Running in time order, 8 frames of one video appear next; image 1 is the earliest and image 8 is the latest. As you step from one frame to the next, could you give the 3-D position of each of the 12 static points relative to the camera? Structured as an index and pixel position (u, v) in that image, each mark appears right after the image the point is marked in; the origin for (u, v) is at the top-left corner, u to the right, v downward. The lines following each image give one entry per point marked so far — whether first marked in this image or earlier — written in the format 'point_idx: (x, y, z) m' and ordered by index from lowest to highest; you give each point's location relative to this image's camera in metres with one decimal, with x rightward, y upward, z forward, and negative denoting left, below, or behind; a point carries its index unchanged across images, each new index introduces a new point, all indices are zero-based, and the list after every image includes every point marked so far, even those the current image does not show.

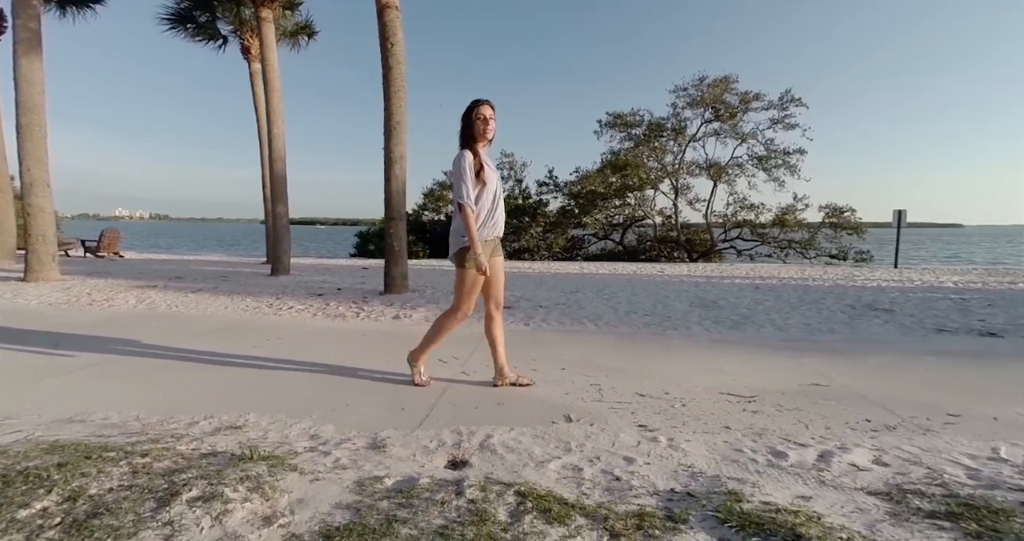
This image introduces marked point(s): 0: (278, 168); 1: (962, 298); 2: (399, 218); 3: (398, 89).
0: (-3.2, +1.4, +6.0) m
1: (+4.6, -0.3, +4.6) m
2: (-1.2, +0.5, +4.7) m
3: (-1.2, +1.8, +4.4) m
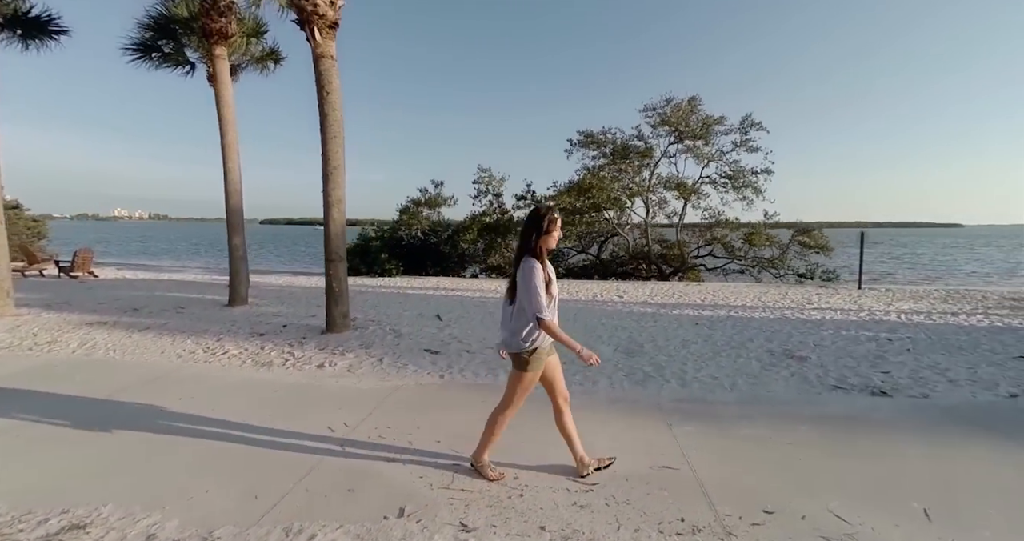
0: (-3.8, +1.0, +6.1) m
1: (+4.0, -0.8, +4.6) m
2: (-1.9, +0.1, +4.8) m
3: (-1.8, +1.4, +4.5) m
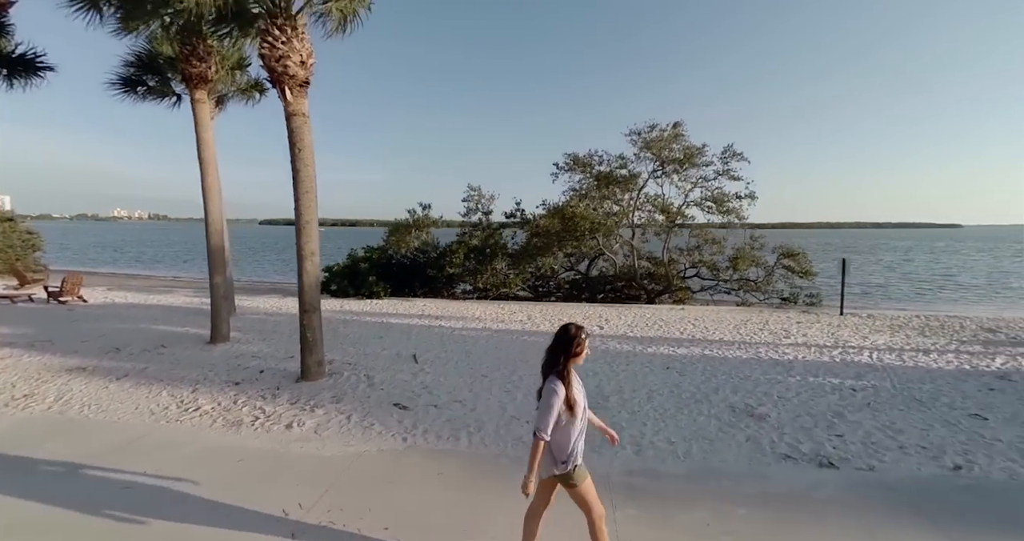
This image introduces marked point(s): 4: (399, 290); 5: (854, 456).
0: (-4.1, +0.4, +6.2) m
1: (+3.6, -1.3, +4.7) m
2: (-2.2, -0.4, +4.9) m
3: (-2.1, +0.8, +4.6) m
4: (-2.9, -0.5, +11.3) m
5: (+2.7, -1.4, +3.4) m
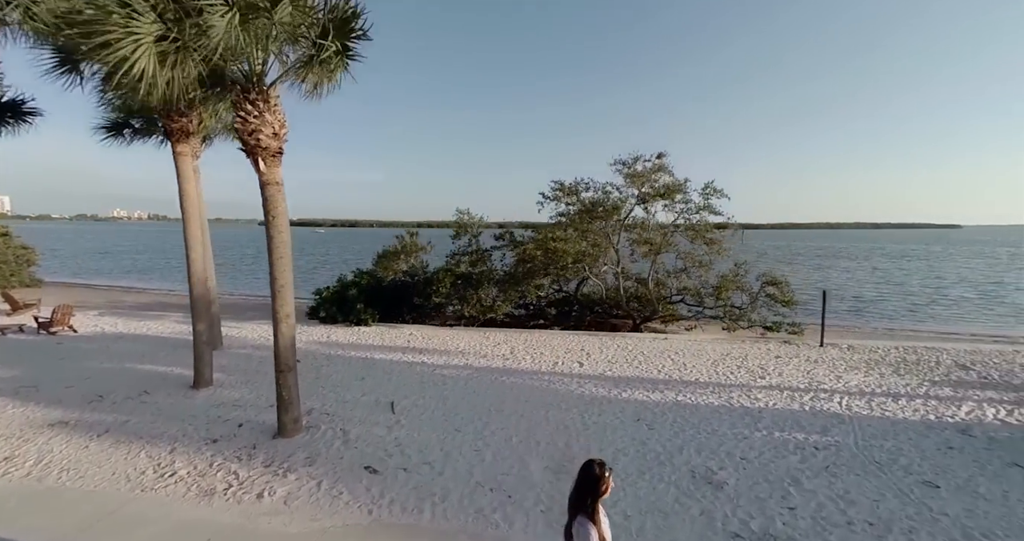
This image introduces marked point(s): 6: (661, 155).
0: (-4.5, -0.3, +6.3) m
1: (+3.3, -2.0, +4.9) m
2: (-2.5, -1.1, +5.0) m
3: (-2.5, +0.2, +4.7) m
4: (-3.2, -1.2, +11.4) m
5: (+2.3, -2.1, +3.6) m
6: (+3.5, +2.7, +10.2) m
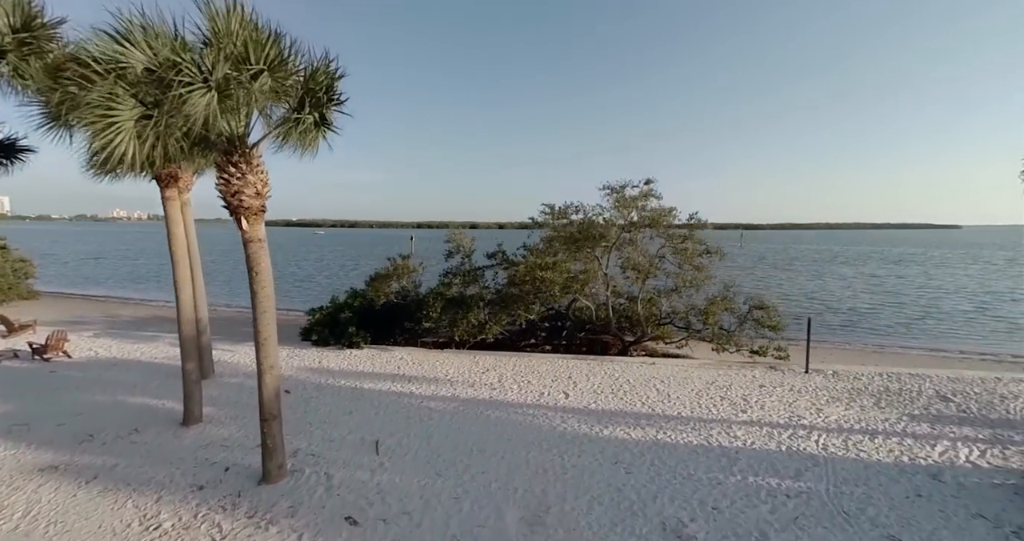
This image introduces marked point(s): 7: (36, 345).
0: (-4.7, -0.8, +6.4) m
1: (+3.1, -2.6, +5.0) m
2: (-2.8, -1.7, +5.1) m
3: (-2.7, -0.4, +4.9) m
4: (-3.5, -1.8, +11.6) m
5: (+2.1, -2.7, +3.7) m
6: (+3.2, +2.1, +10.3) m
7: (-10.5, -1.6, +9.8) m
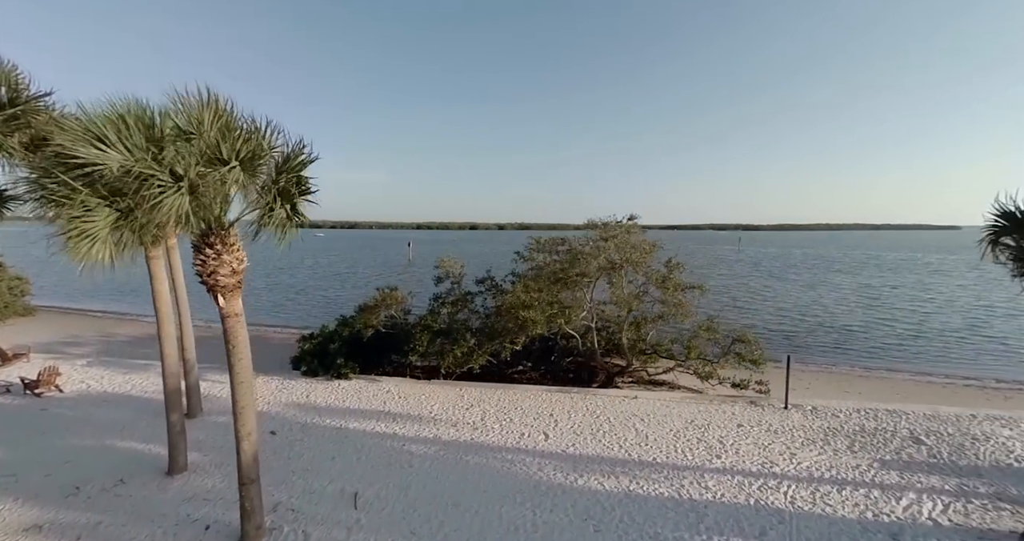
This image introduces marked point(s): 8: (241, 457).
0: (-5.1, -1.7, +6.6) m
1: (+2.7, -3.4, +5.1) m
2: (-3.1, -2.5, +5.3) m
3: (-3.1, -1.2, +5.0) m
4: (-3.8, -2.6, +11.7) m
5: (+1.7, -3.5, +3.8) m
6: (+2.9, +1.3, +10.5) m
7: (-10.9, -2.4, +9.9) m
8: (-3.2, -2.2, +5.2) m
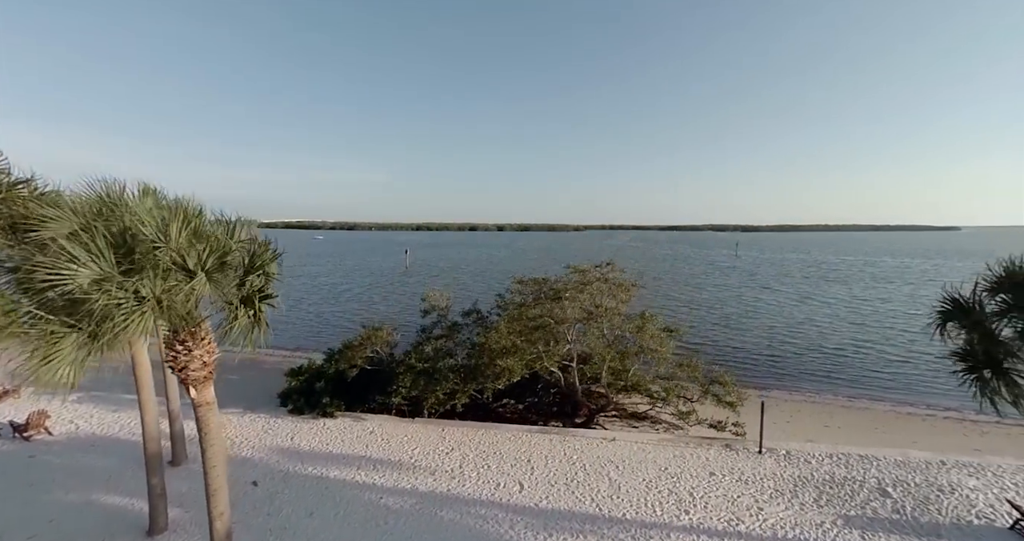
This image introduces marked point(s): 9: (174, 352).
0: (-5.5, -2.7, +6.8) m
1: (+2.2, -4.4, +5.3) m
2: (-3.6, -3.6, +5.5) m
3: (-3.5, -2.3, +5.2) m
4: (-4.3, -3.6, +11.9) m
5: (+1.3, -4.6, +4.0) m
6: (+2.4, +0.2, +10.6) m
7: (-11.3, -3.5, +10.1) m
8: (-3.7, -3.2, +5.4) m
9: (-3.7, -0.9, +4.8) m
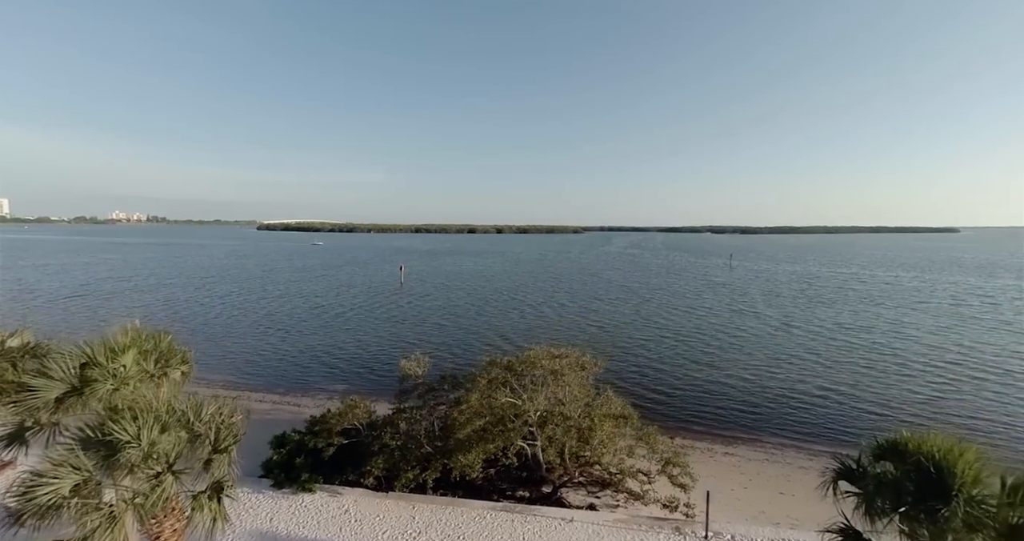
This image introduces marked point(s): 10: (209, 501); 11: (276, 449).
0: (-6.4, -5.0, +7.5) m
1: (+1.4, -6.8, +6.0) m
2: (-4.5, -5.9, +6.2) m
3: (-4.4, -4.6, +5.9) m
4: (-5.2, -5.9, +12.6) m
5: (+0.4, -6.9, +4.7) m
6: (+1.6, -2.1, +11.3) m
7: (-12.2, -5.7, +10.8) m
8: (-4.5, -5.5, +6.1) m
9: (-4.6, -3.2, +5.5) m
10: (-3.7, -2.7, +5.5) m
11: (-7.0, -5.2, +12.9) m
